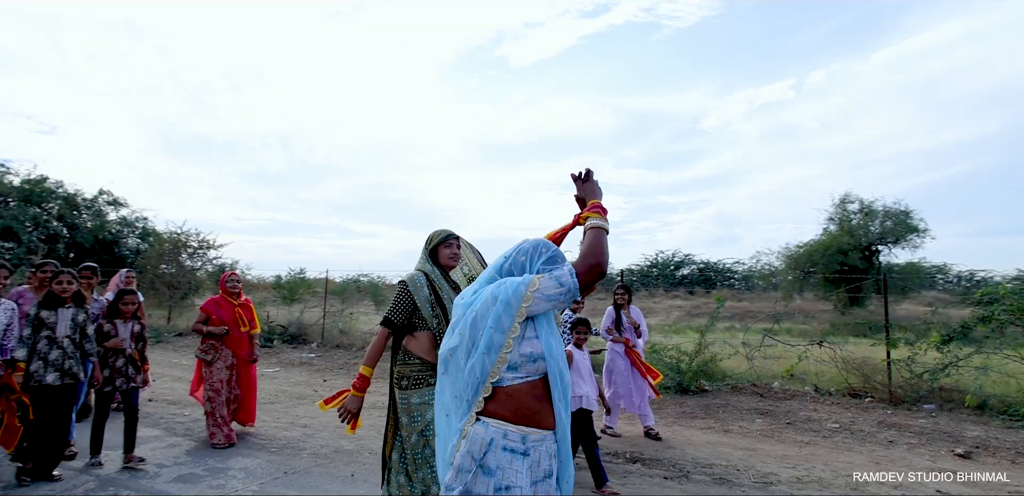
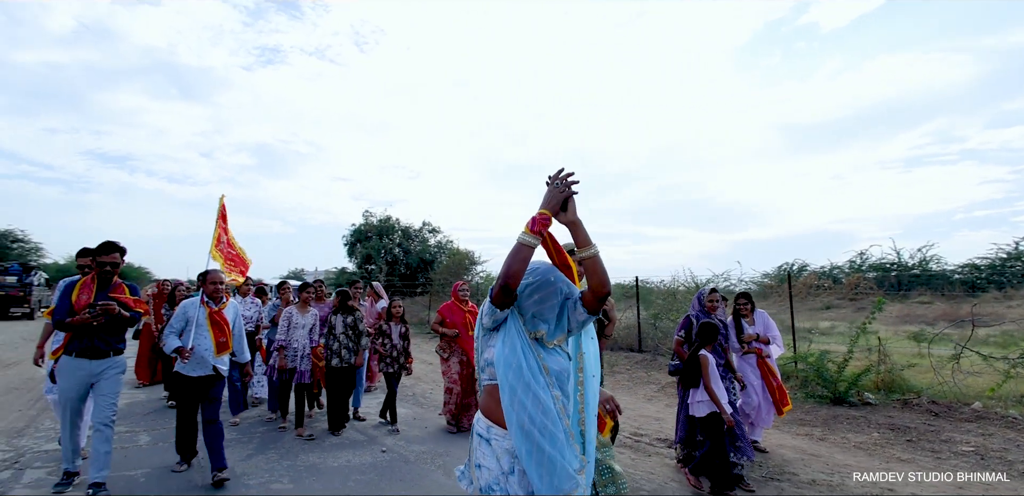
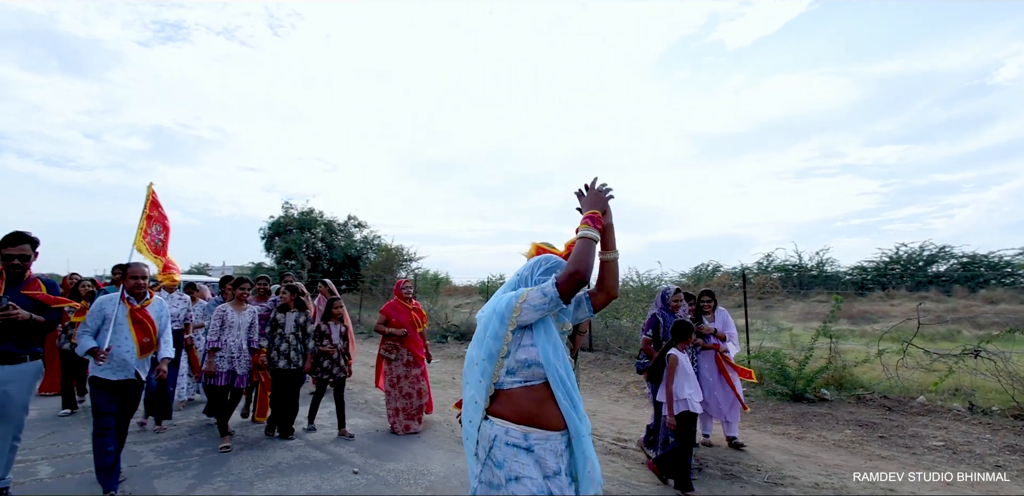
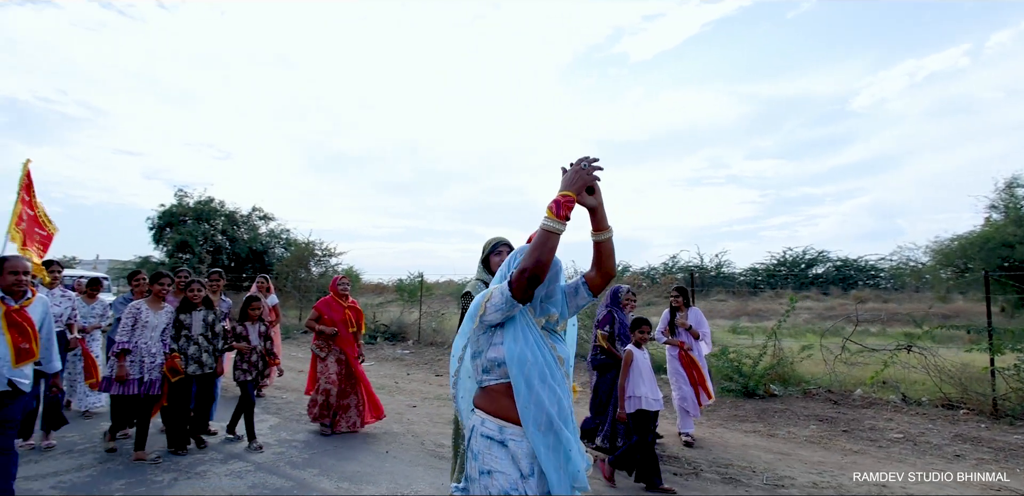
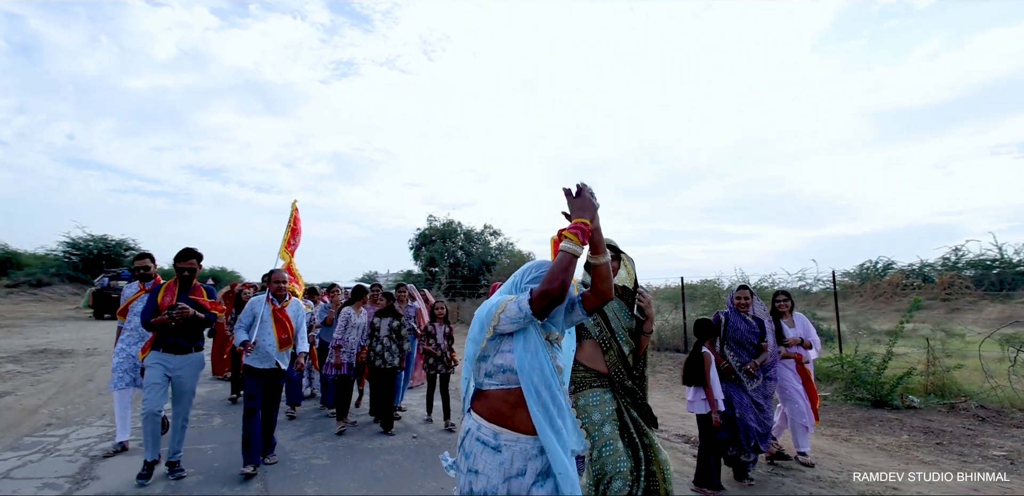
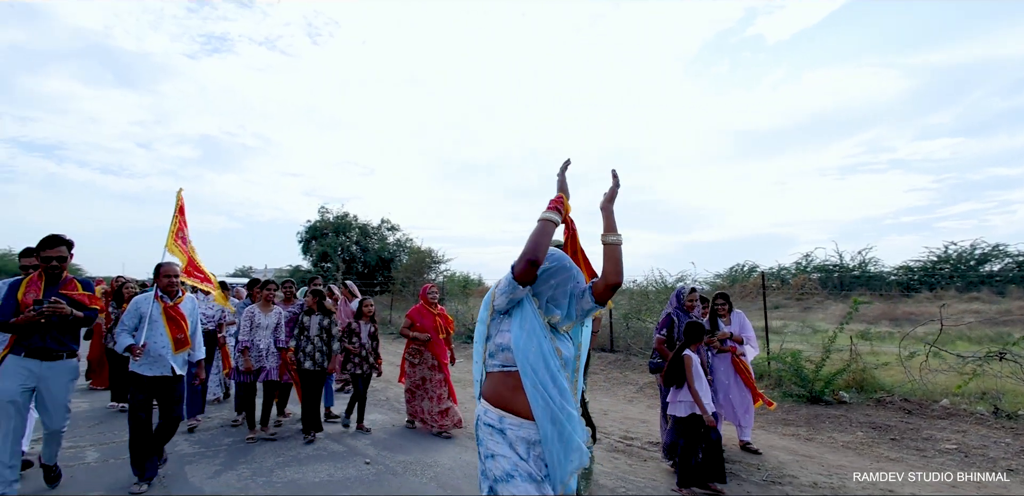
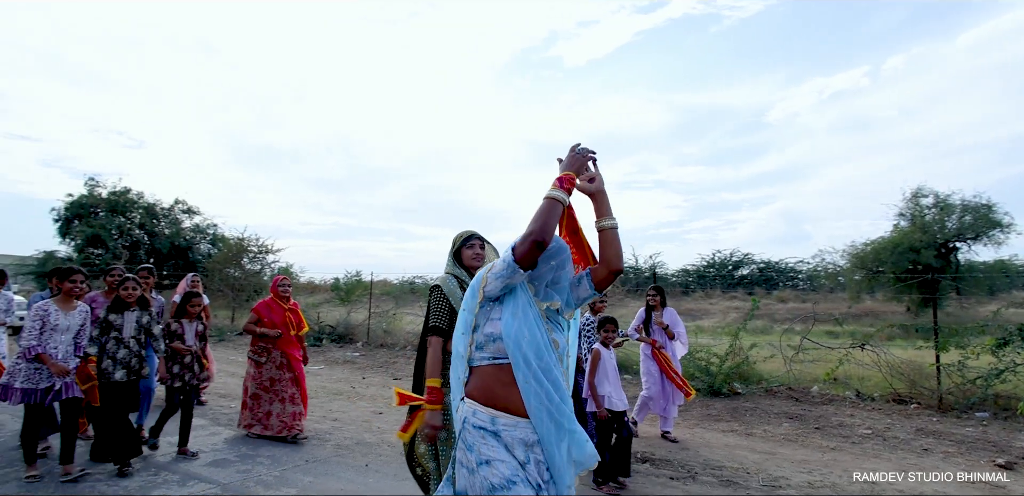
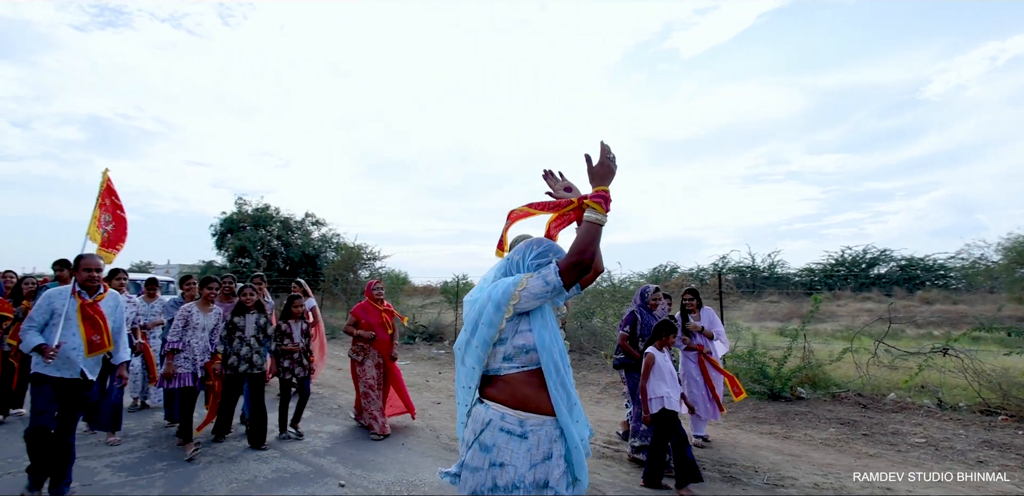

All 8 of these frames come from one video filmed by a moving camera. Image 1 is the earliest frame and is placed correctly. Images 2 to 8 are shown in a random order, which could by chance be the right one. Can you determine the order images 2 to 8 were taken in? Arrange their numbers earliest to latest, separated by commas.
7, 4, 8, 3, 6, 2, 5
